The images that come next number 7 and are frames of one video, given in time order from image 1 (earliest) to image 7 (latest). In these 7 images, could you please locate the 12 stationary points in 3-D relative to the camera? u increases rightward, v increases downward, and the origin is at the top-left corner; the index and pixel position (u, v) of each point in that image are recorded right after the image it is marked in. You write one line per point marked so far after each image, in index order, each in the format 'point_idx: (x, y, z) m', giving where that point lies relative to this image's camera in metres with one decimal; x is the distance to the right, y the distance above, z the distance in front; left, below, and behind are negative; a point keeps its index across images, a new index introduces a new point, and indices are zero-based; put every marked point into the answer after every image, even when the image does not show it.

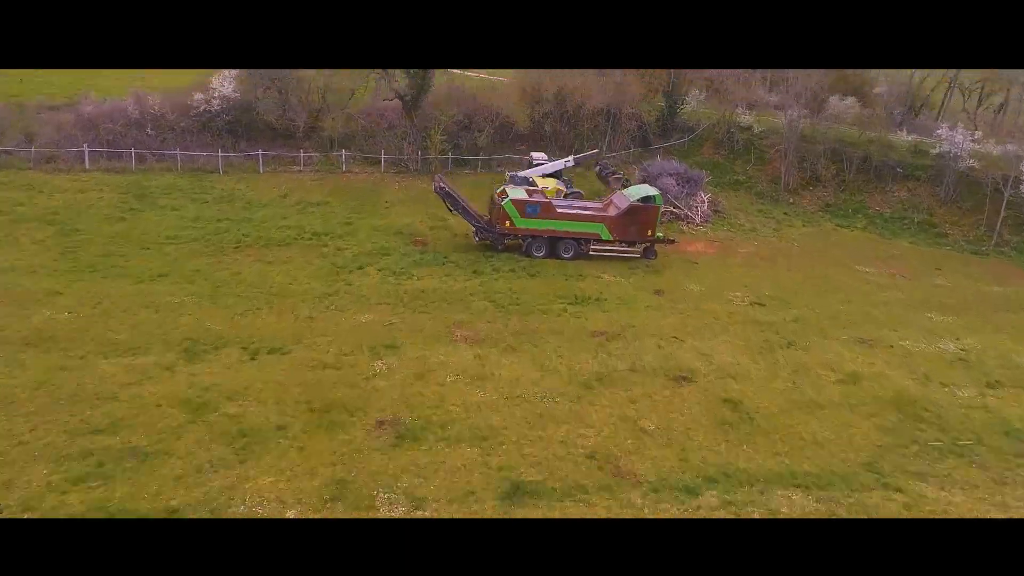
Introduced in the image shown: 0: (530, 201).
0: (+0.5, +2.4, +19.4) m
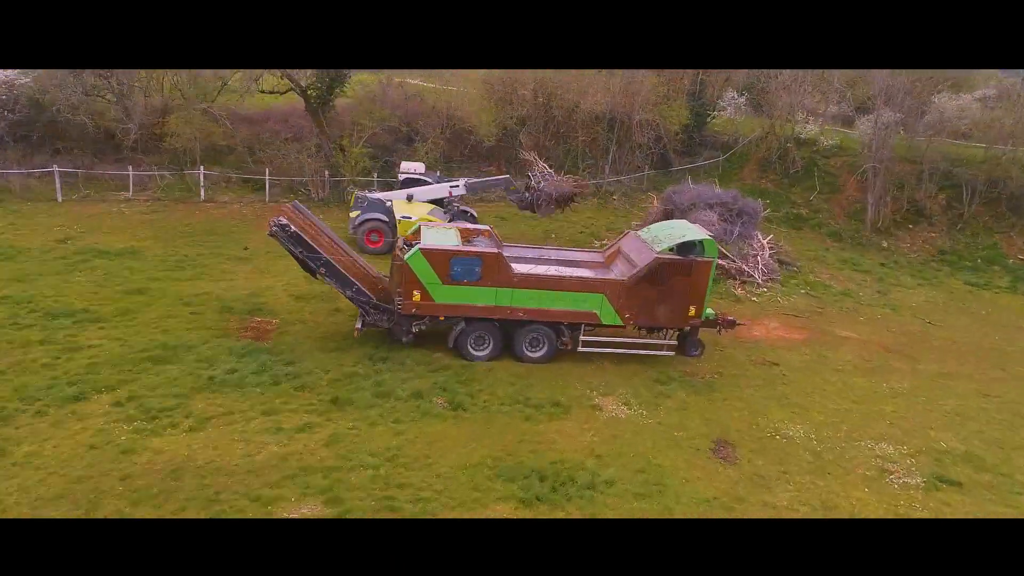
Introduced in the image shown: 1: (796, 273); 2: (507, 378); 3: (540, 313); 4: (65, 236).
0: (-0.7, +0.5, +9.9) m
1: (+6.5, +0.4, +16.4) m
2: (-0.1, -1.3, +10.0) m
3: (+0.4, -0.4, +10.3) m
4: (-8.7, +1.0, +13.8) m
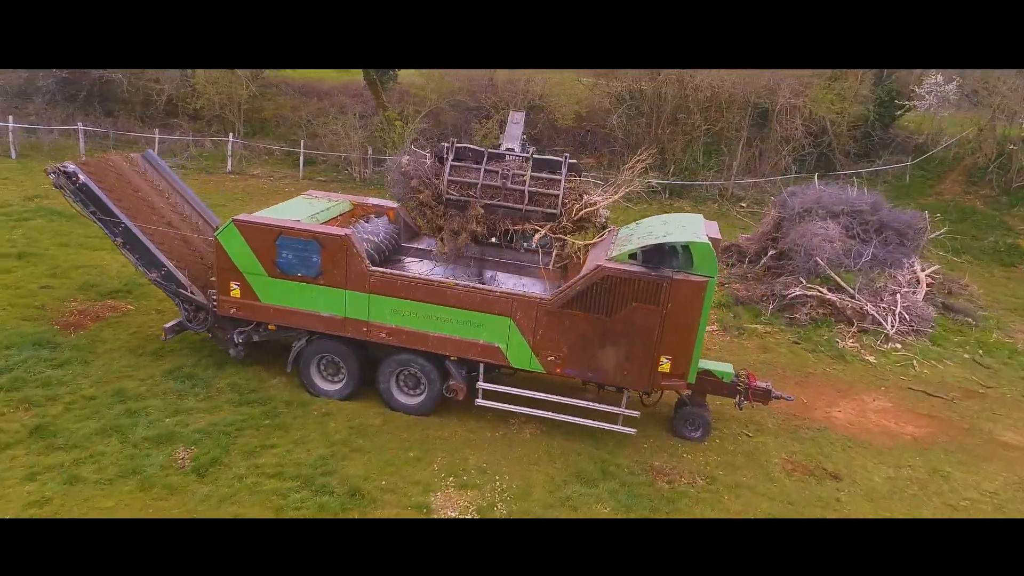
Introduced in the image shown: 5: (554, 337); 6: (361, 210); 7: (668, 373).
0: (-2.0, +0.6, +6.5) m
1: (+6.7, -0.5, +10.6) m
2: (-1.6, -1.3, +6.4) m
3: (-0.9, -0.5, +6.6) m
4: (-8.4, +1.7, +12.6) m
5: (+0.4, -0.4, +6.3) m
6: (-1.6, +0.8, +7.7) m
7: (+1.3, -0.7, +6.2) m
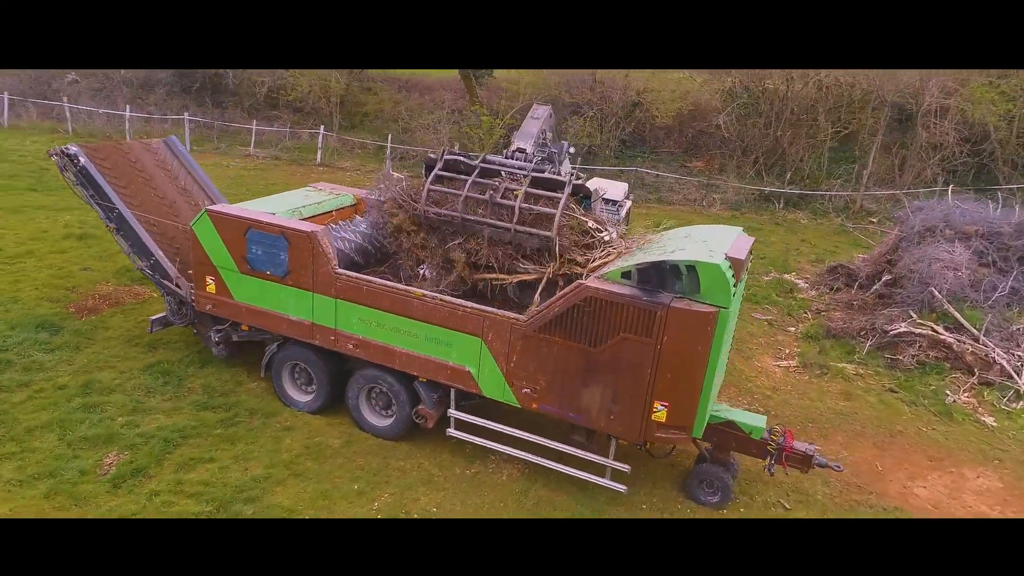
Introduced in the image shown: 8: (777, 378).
0: (-2.1, +0.6, +5.9) m
1: (+7.2, -1.1, +8.2) m
2: (-1.8, -1.3, +5.7) m
3: (-1.1, -0.5, +5.8) m
4: (-7.0, +2.0, +13.2) m
5: (+0.1, -0.6, +5.2) m
6: (-1.4, +0.8, +7.1) m
7: (+1.0, -0.9, +5.0) m
8: (+3.0, -1.0, +8.2) m
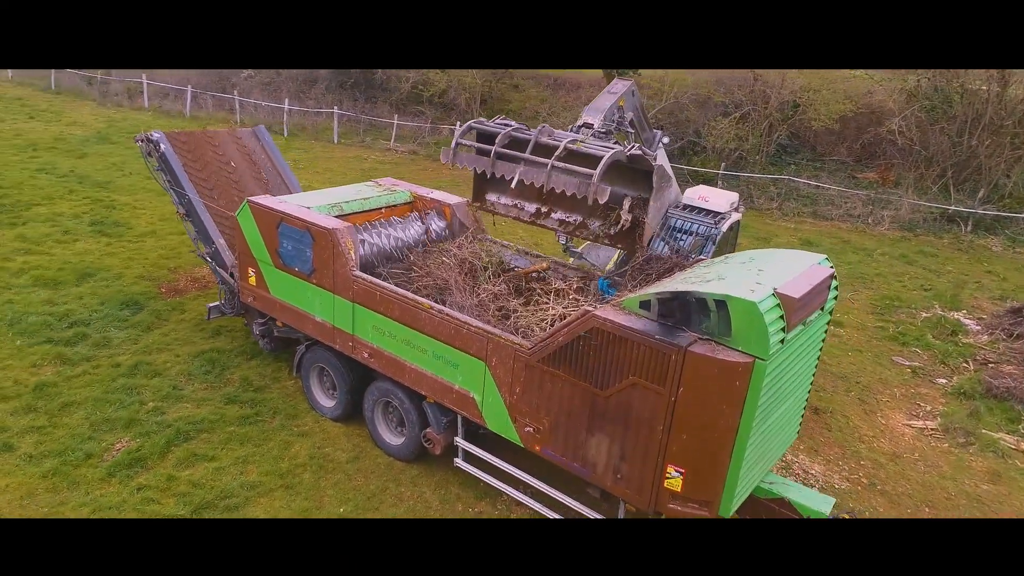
0: (-1.7, +0.6, +5.7) m
1: (+7.6, -1.8, +5.6) m
2: (-1.7, -1.3, +5.4) m
3: (-0.9, -0.6, +5.3) m
4: (-4.7, +2.3, +13.9) m
5: (+0.1, -0.7, +4.5) m
6: (-0.8, +0.8, +6.6) m
7: (+0.9, -1.1, +4.0) m
8: (+3.6, -1.4, +6.6) m
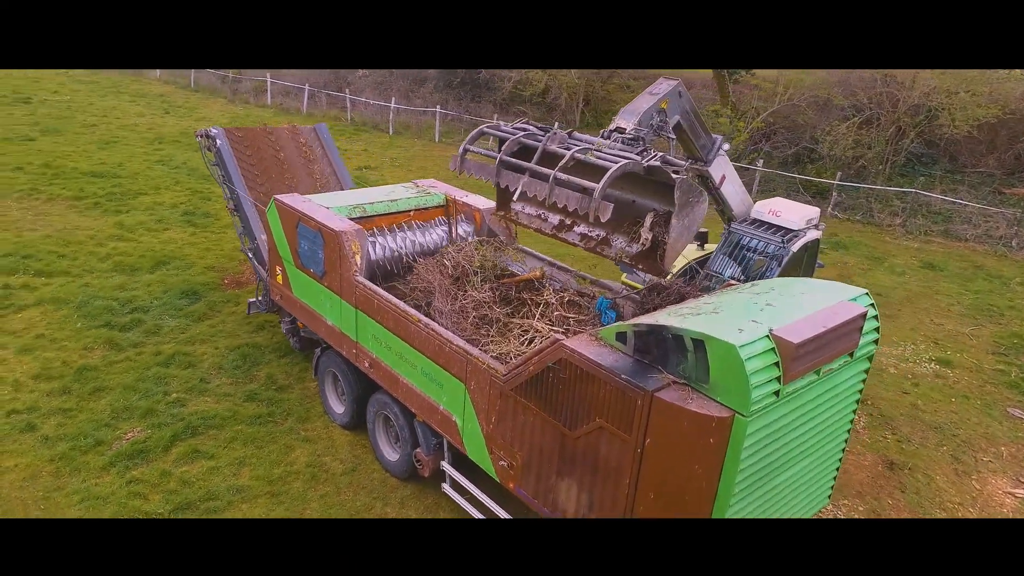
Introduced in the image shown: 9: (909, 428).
0: (-1.6, +0.6, +5.5) m
1: (+7.5, -2.4, +3.8) m
2: (-1.7, -1.3, +5.3) m
3: (-0.9, -0.6, +5.0) m
4: (-2.9, +2.4, +14.1) m
5: (0.0, -0.8, +4.0) m
6: (-0.5, +0.7, +6.3) m
7: (+0.6, -1.3, +3.4) m
8: (+3.8, -1.7, +5.5) m
9: (+3.6, -1.3, +6.6) m
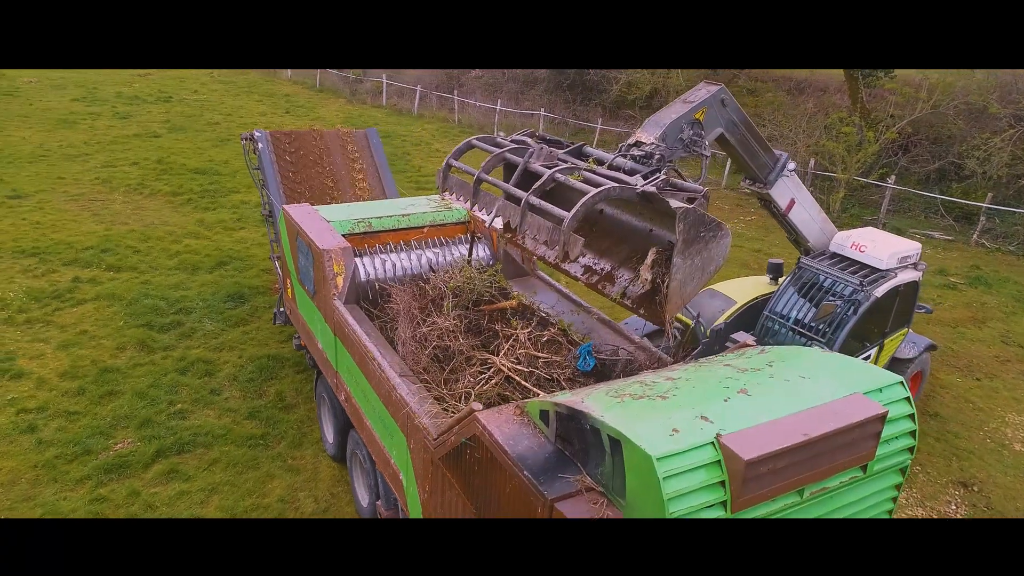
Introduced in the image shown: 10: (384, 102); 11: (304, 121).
0: (-1.5, +0.4, +5.1) m
1: (+6.9, -3.0, +1.7) m
2: (-1.7, -1.4, +4.9) m
3: (-1.0, -0.8, +4.5) m
4: (-1.0, +2.3, +13.8) m
5: (-0.4, -1.0, +3.4) m
6: (-0.3, +0.5, +5.7) m
7: (+0.1, -1.5, +2.6) m
8: (+3.6, -2.2, +4.1) m
9: (+3.7, -1.7, +5.2) m
10: (-3.3, +4.8, +18.7) m
11: (-5.0, +4.0, +17.2) m
